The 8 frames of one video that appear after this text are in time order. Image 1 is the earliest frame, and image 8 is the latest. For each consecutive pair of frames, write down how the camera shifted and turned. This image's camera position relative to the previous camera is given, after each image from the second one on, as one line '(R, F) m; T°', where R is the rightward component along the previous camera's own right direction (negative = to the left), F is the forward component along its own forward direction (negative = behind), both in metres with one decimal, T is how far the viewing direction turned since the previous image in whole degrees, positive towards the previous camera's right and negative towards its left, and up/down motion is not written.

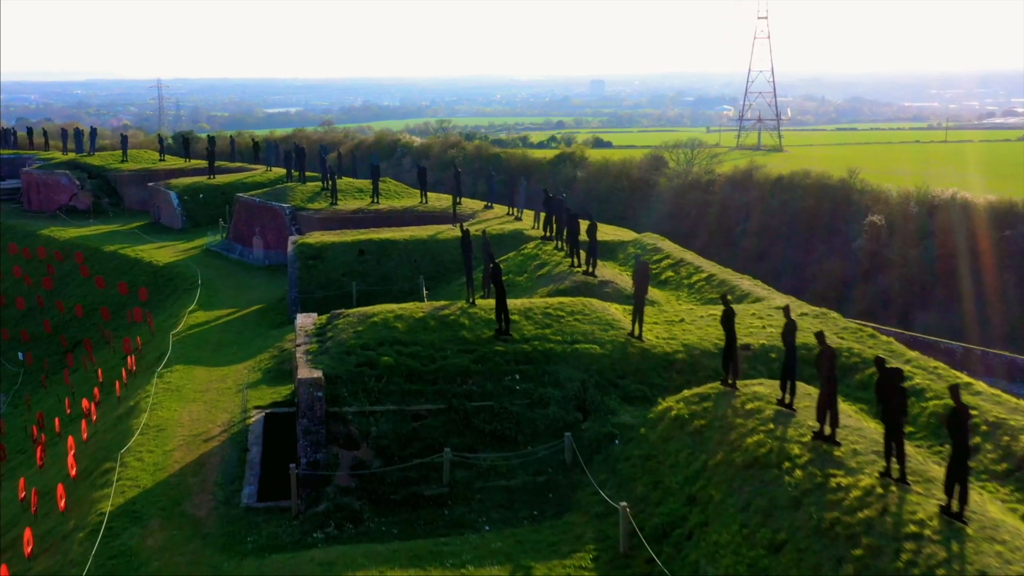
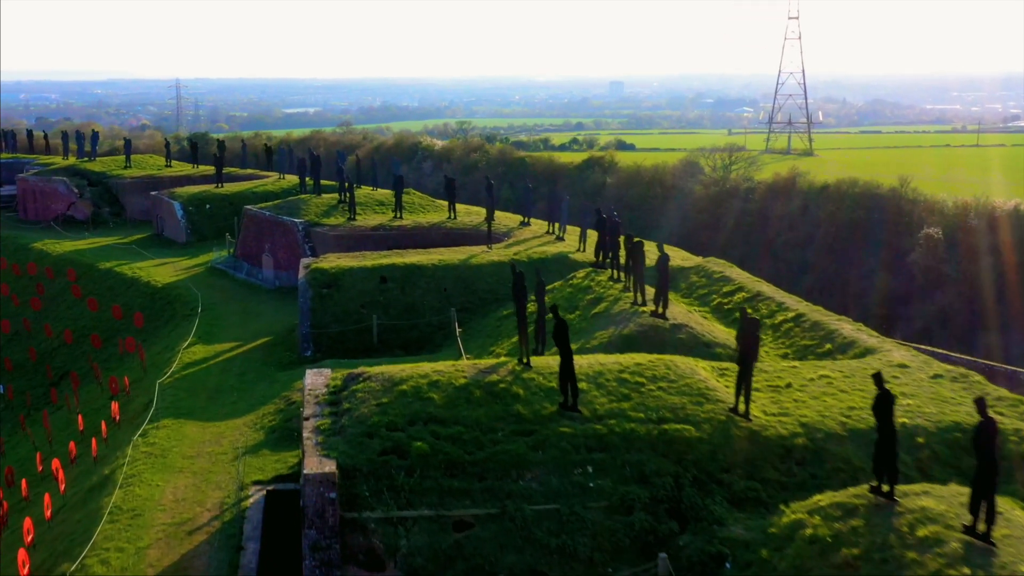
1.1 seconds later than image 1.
(-0.5, +3.1) m; -1°
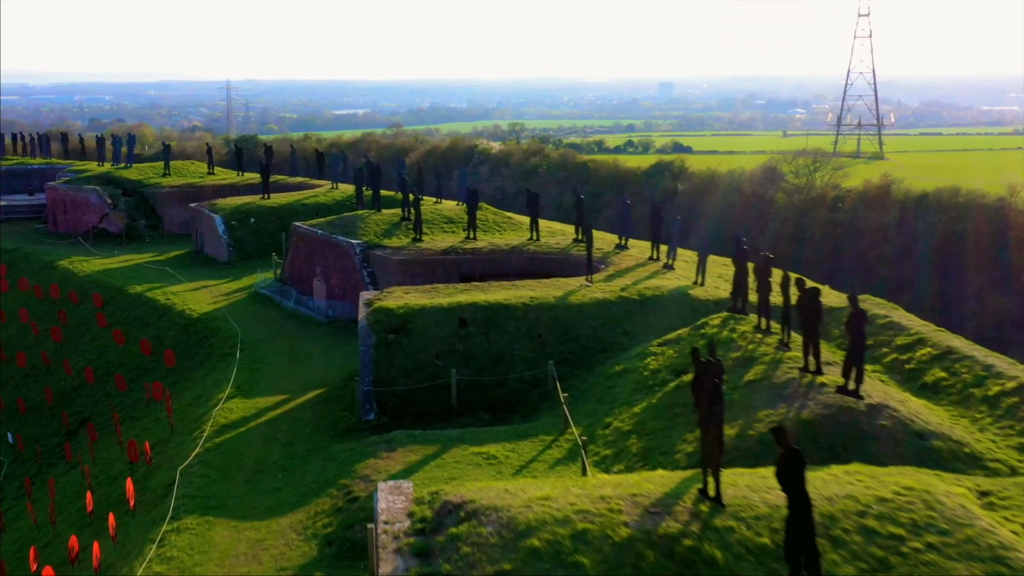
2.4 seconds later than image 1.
(-0.9, +3.9) m; -2°
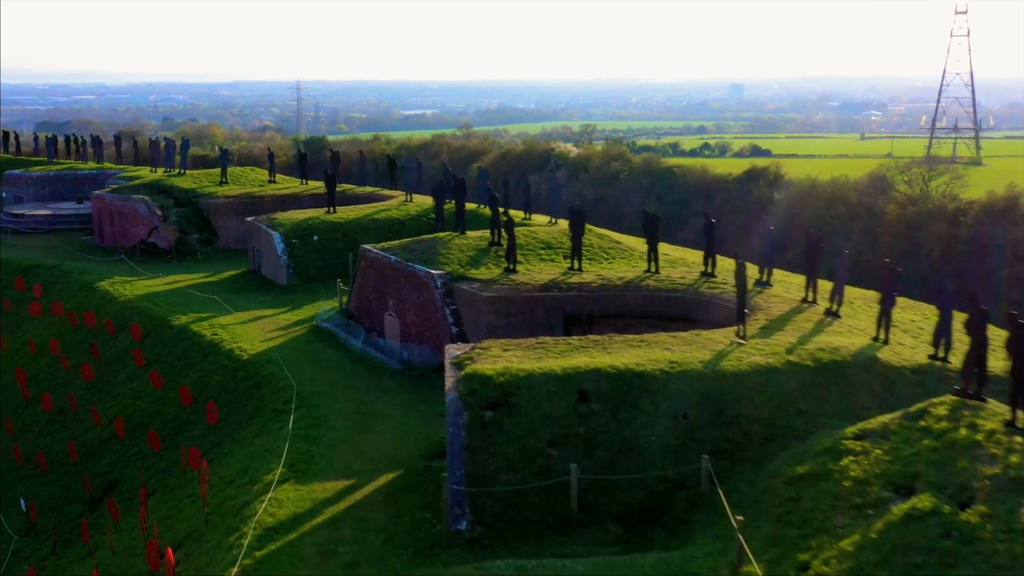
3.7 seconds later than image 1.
(-0.8, +3.9) m; -3°
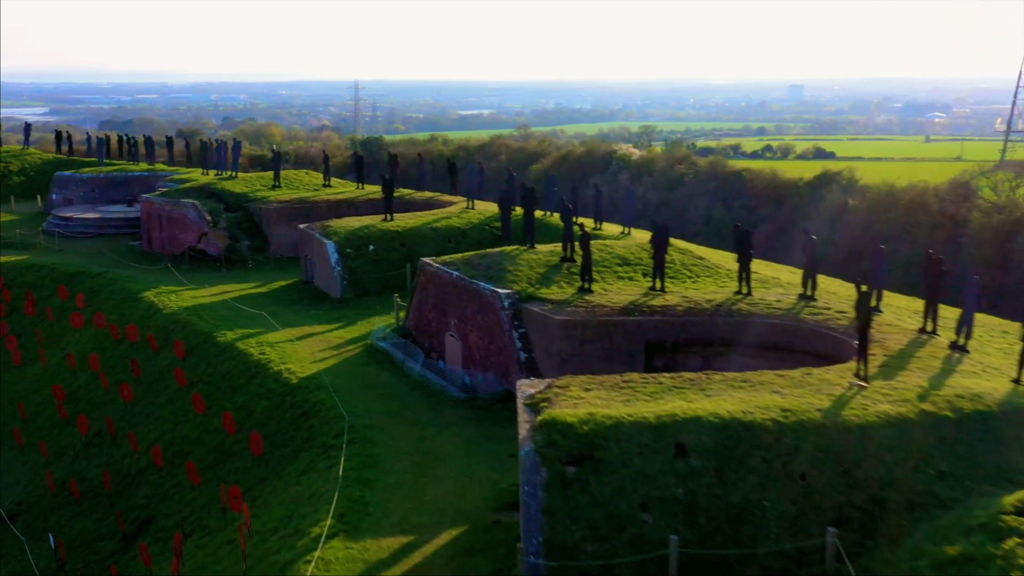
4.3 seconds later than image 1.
(-0.3, +1.8) m; -3°
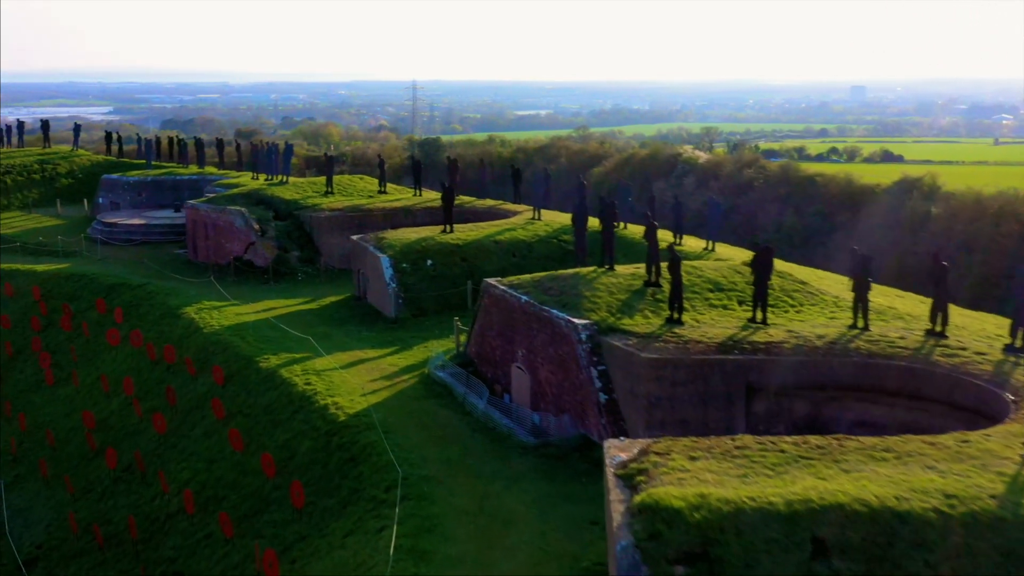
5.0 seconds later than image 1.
(-0.3, +2.1) m; -3°
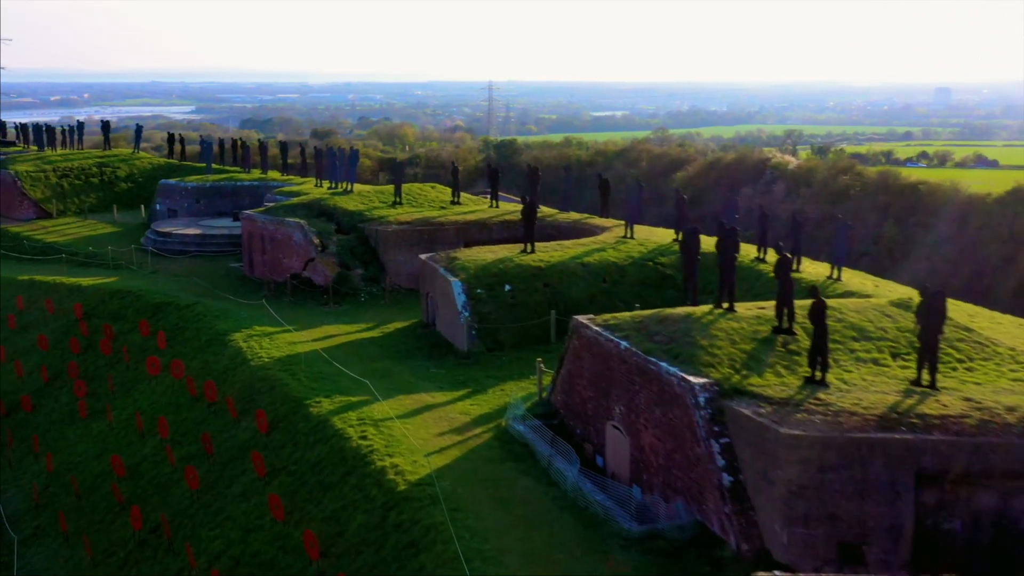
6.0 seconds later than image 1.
(-0.3, +2.8) m; -4°
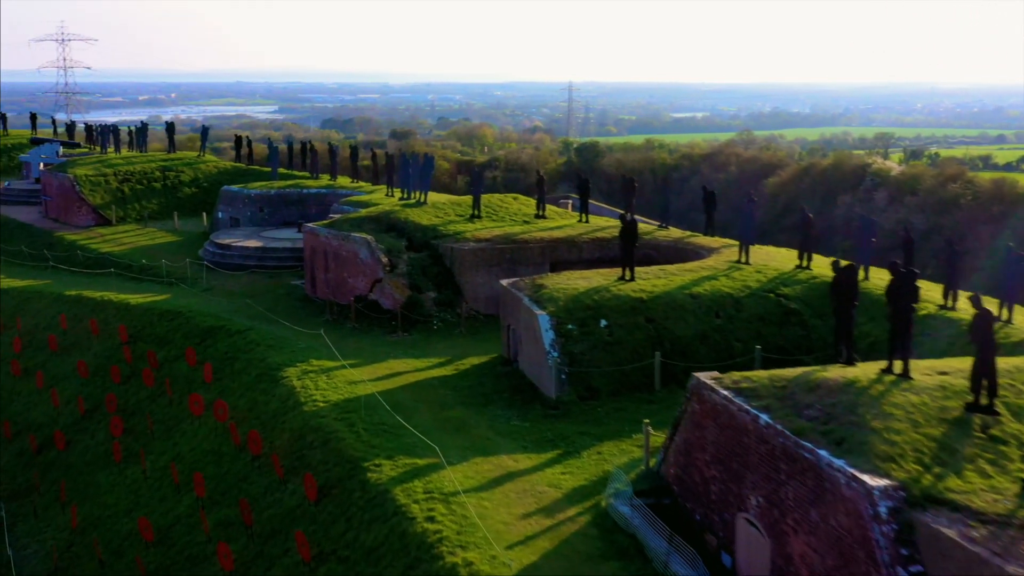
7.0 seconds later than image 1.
(-0.3, +2.8) m; -4°
